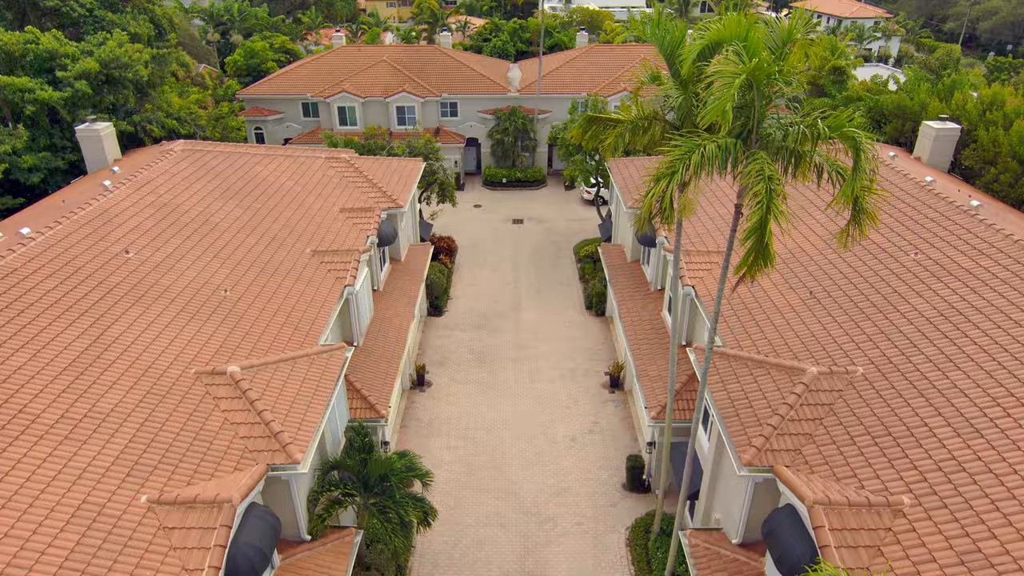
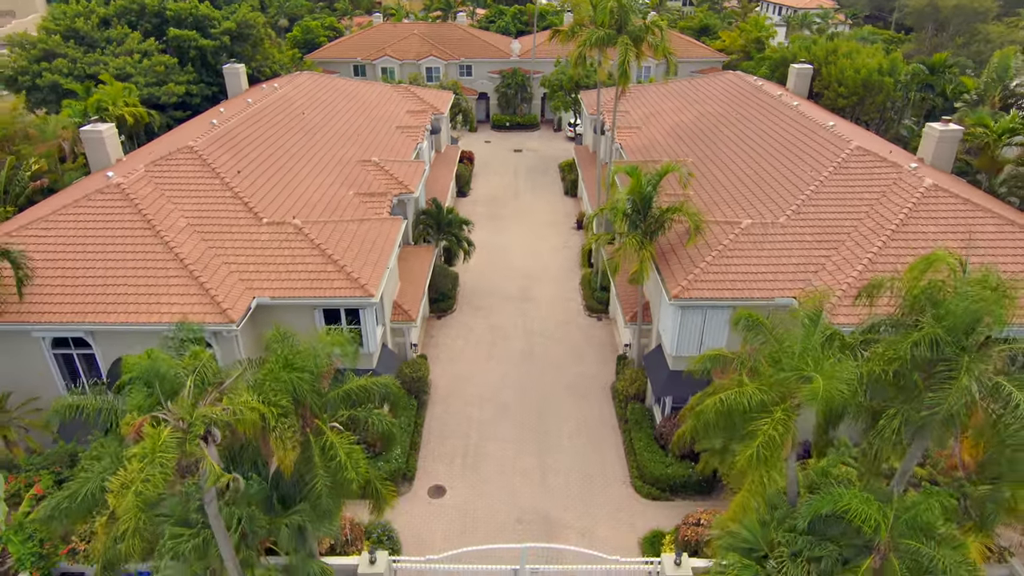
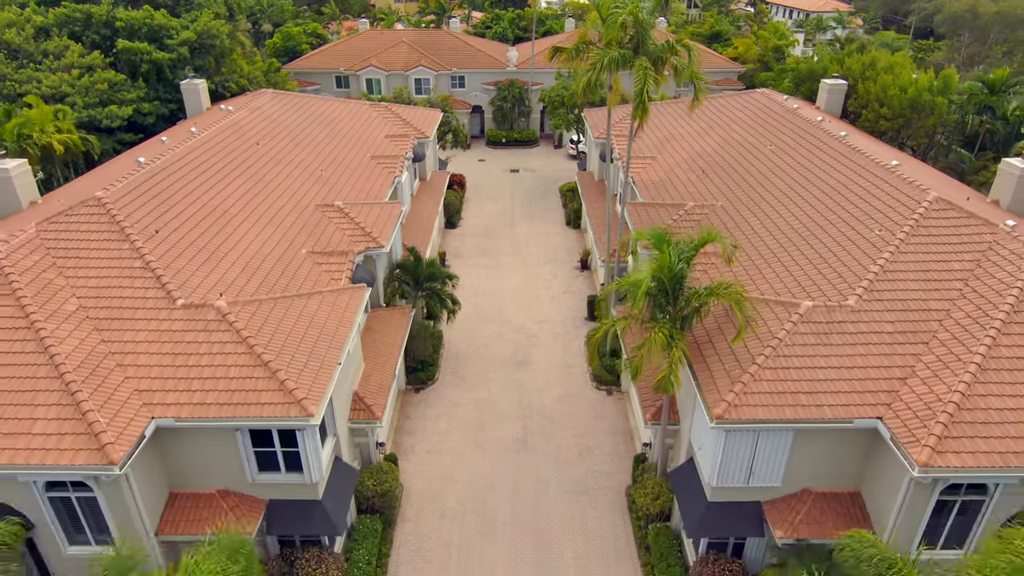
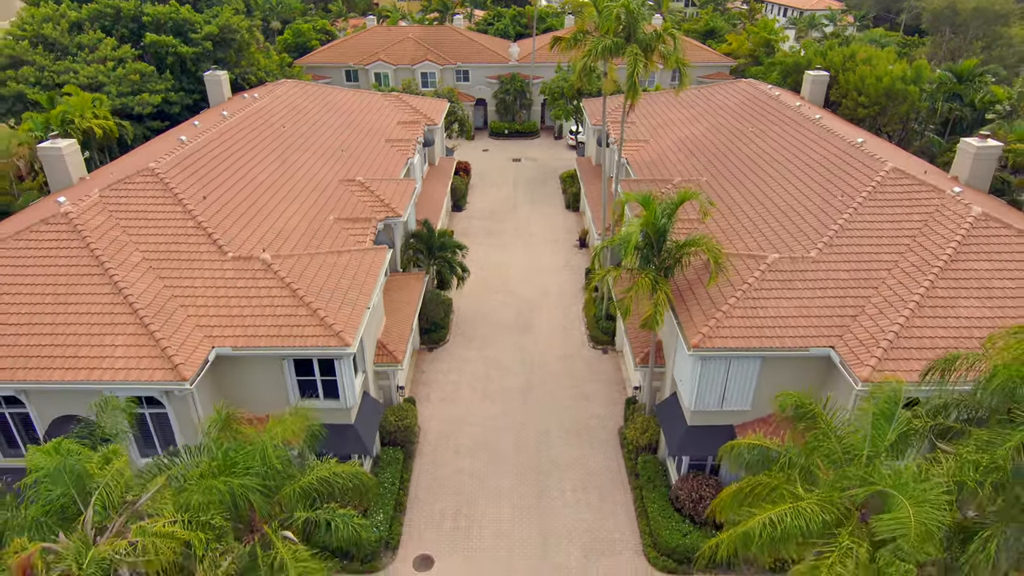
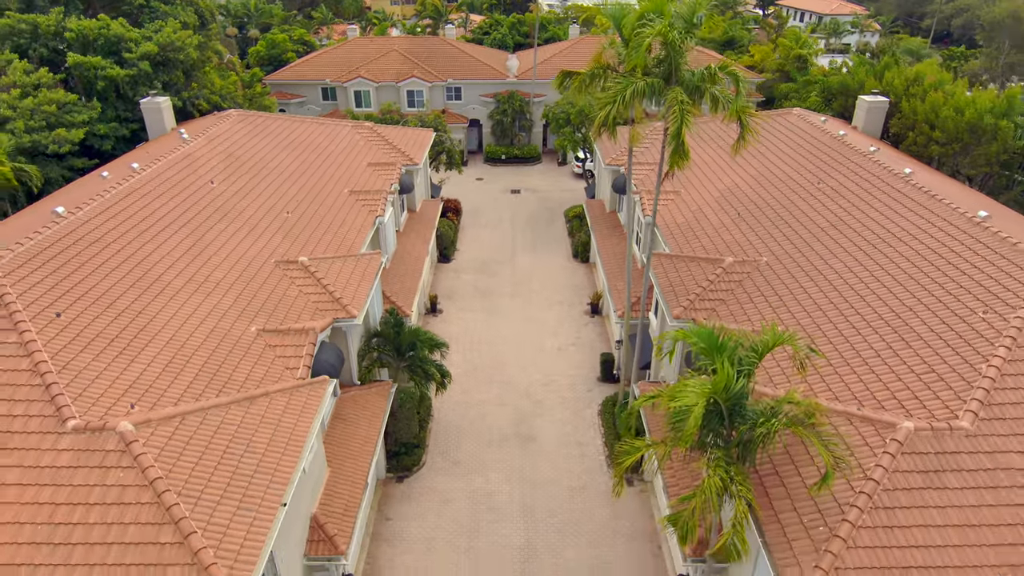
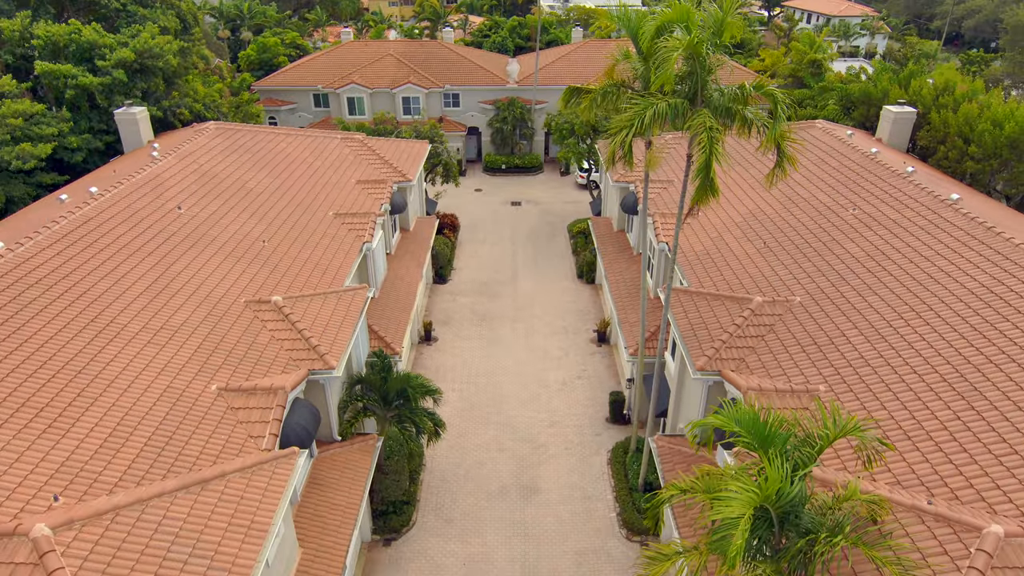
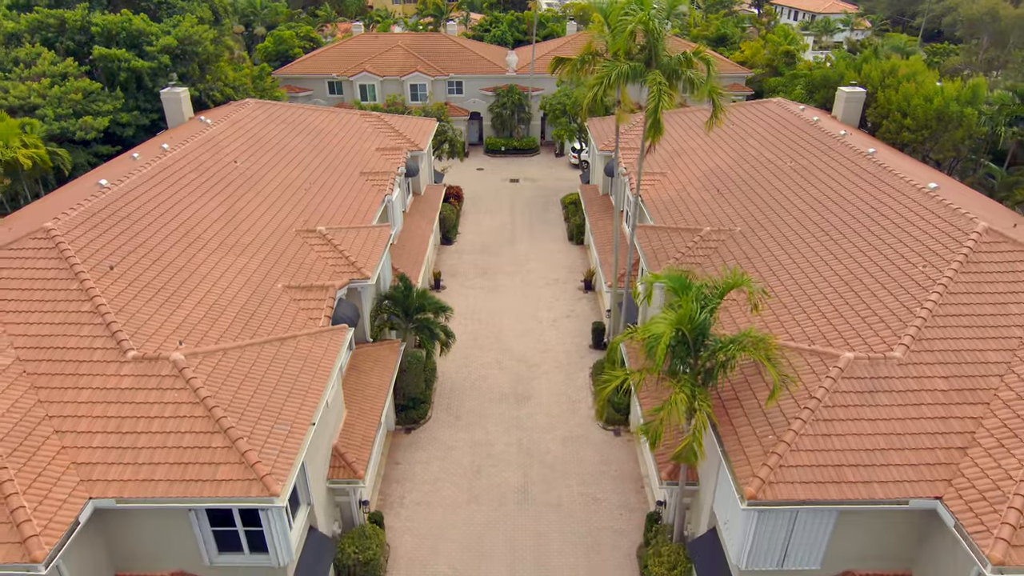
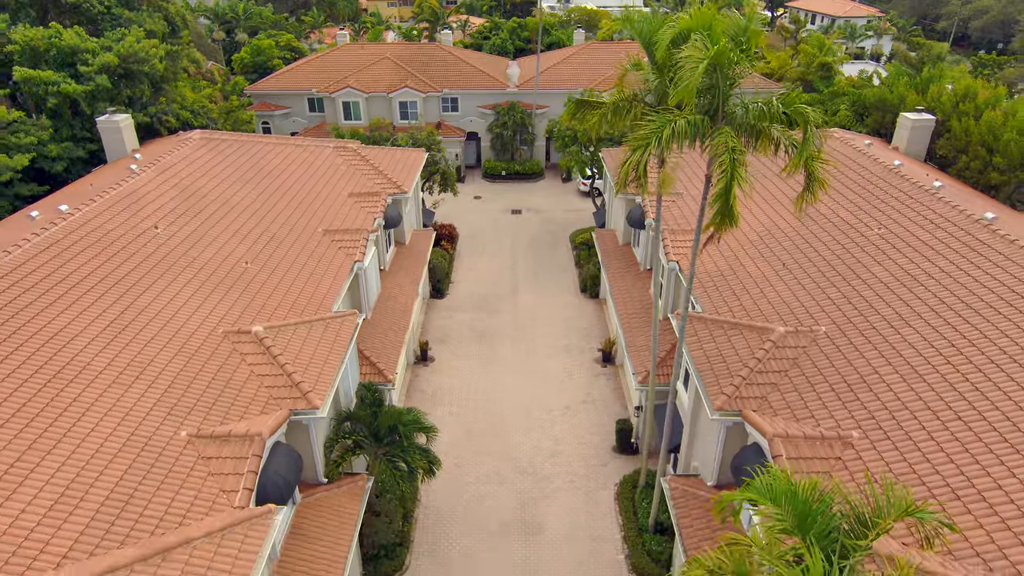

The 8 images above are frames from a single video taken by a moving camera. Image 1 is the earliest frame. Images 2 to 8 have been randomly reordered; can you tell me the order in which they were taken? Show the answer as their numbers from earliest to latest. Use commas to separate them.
8, 6, 5, 7, 3, 4, 2
